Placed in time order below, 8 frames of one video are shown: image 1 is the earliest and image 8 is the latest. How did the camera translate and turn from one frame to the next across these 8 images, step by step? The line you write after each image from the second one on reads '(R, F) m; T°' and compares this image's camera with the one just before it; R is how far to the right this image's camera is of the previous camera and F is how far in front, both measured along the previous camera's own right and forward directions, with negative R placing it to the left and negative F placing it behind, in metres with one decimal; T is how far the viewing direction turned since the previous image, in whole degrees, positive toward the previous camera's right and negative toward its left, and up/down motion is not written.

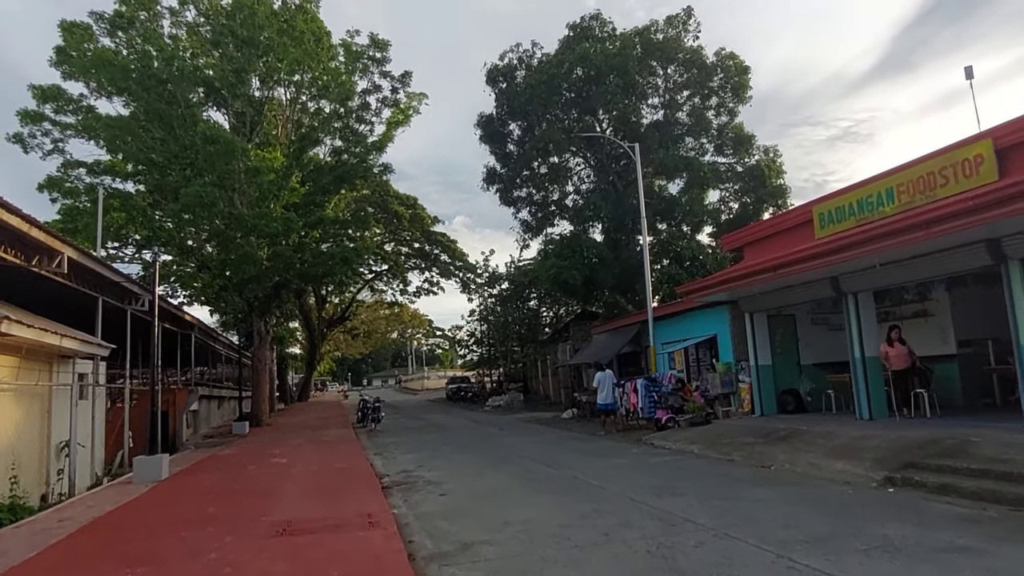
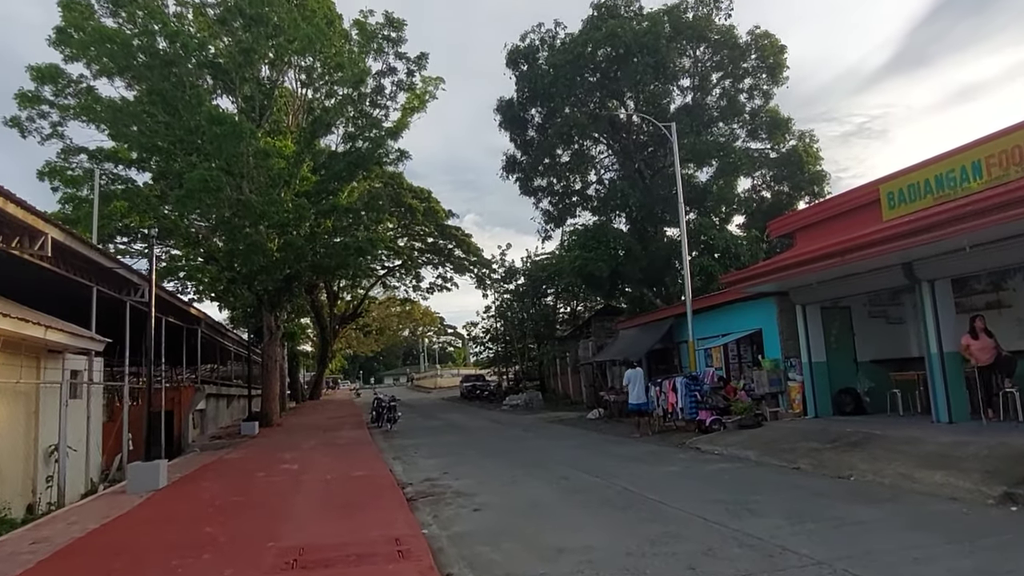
(-0.4, +1.5) m; -1°
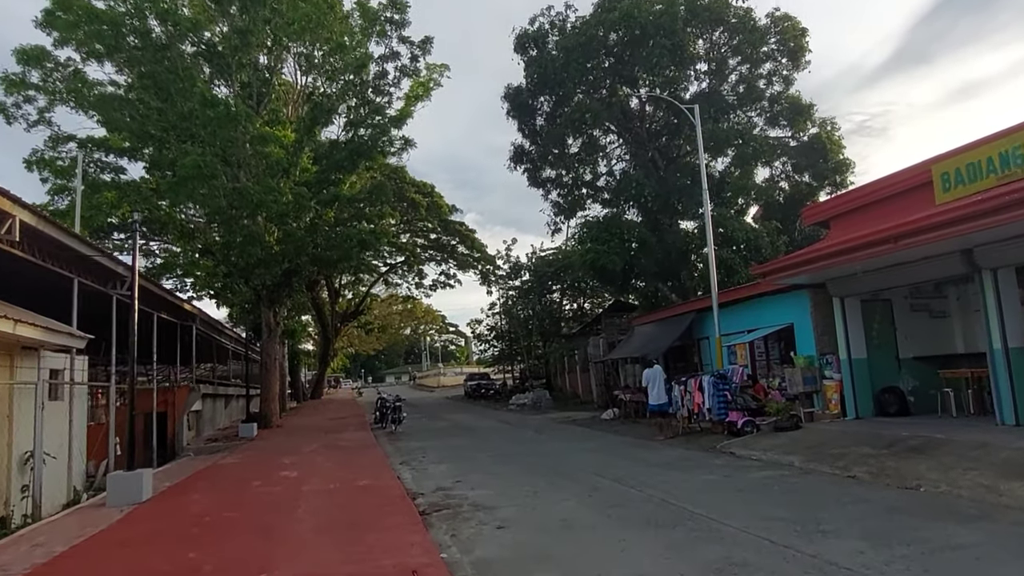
(-0.3, +1.2) m; 0°
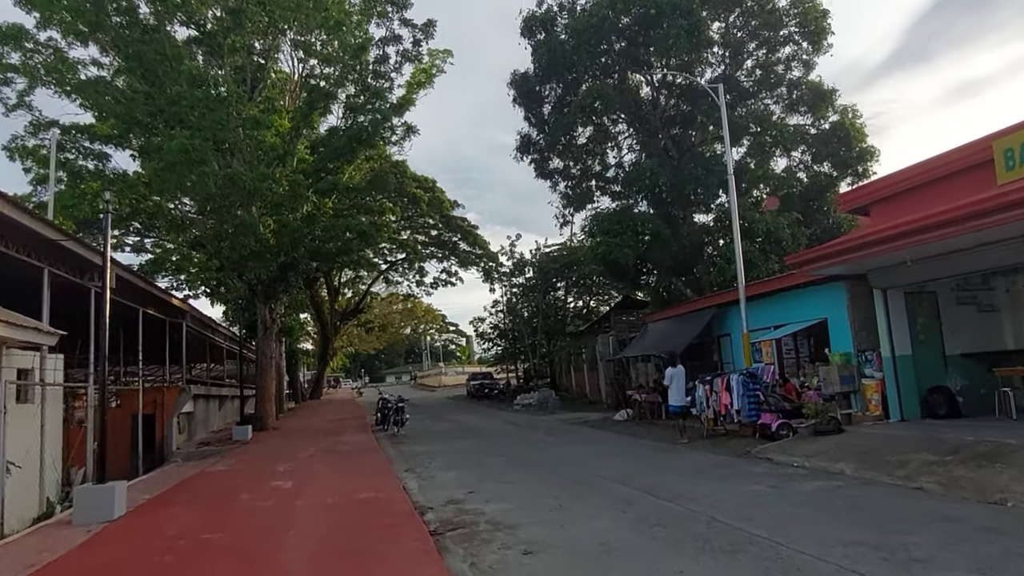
(-0.3, +1.2) m; 0°
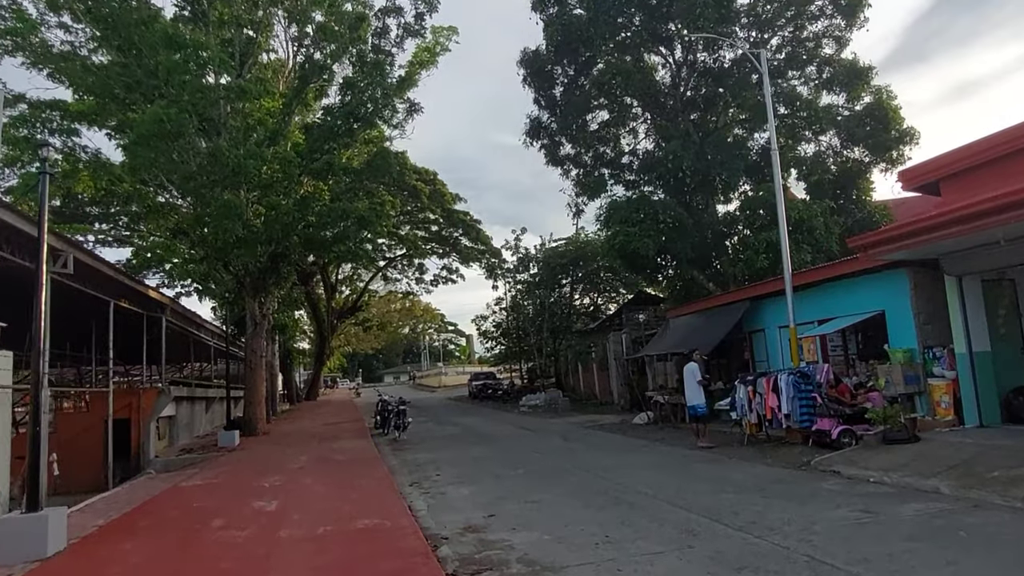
(-0.4, +1.8) m; 0°
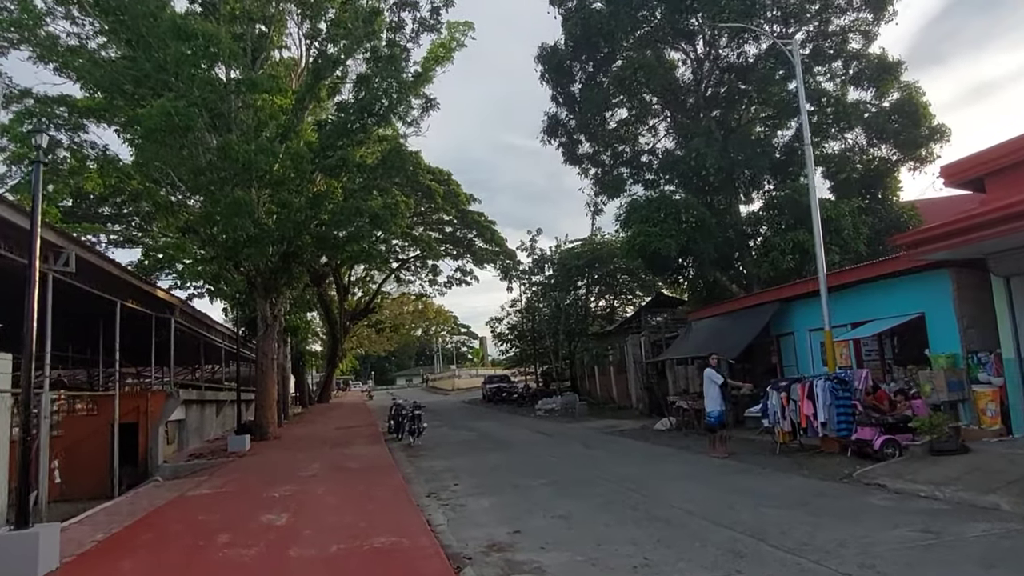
(-0.2, +0.6) m; -1°
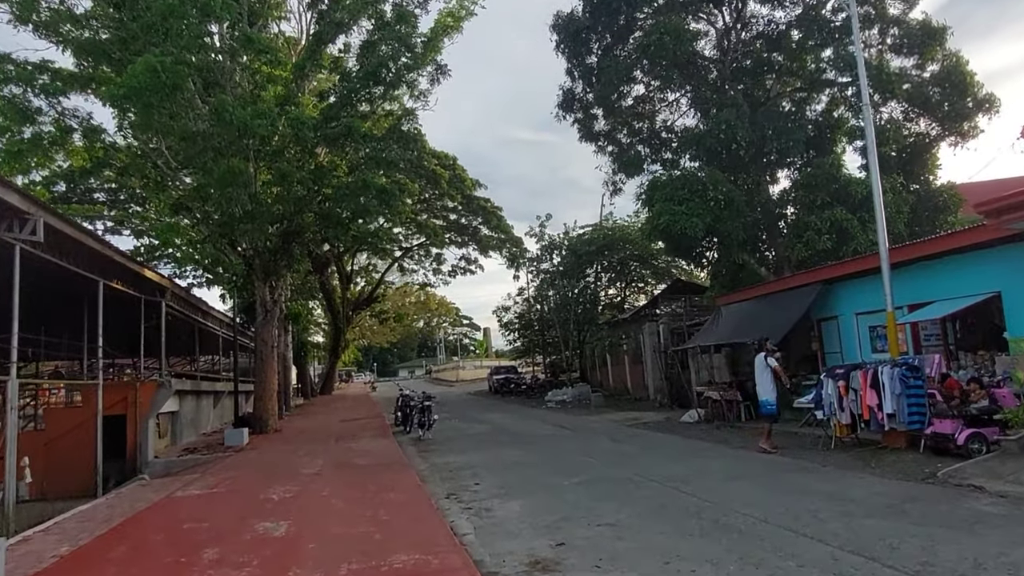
(-0.4, +1.4) m; 0°
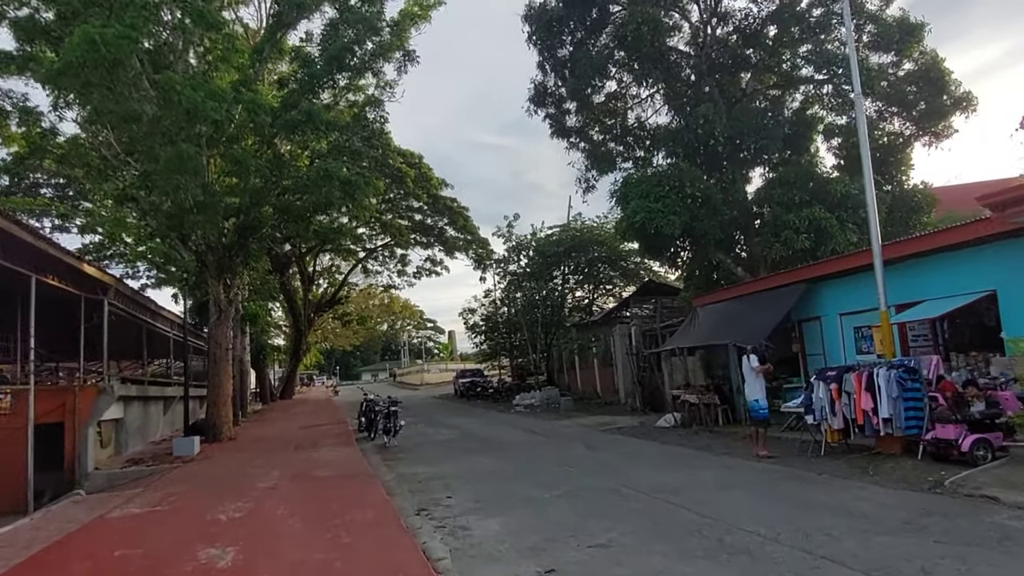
(-0.2, +0.9) m; +3°
